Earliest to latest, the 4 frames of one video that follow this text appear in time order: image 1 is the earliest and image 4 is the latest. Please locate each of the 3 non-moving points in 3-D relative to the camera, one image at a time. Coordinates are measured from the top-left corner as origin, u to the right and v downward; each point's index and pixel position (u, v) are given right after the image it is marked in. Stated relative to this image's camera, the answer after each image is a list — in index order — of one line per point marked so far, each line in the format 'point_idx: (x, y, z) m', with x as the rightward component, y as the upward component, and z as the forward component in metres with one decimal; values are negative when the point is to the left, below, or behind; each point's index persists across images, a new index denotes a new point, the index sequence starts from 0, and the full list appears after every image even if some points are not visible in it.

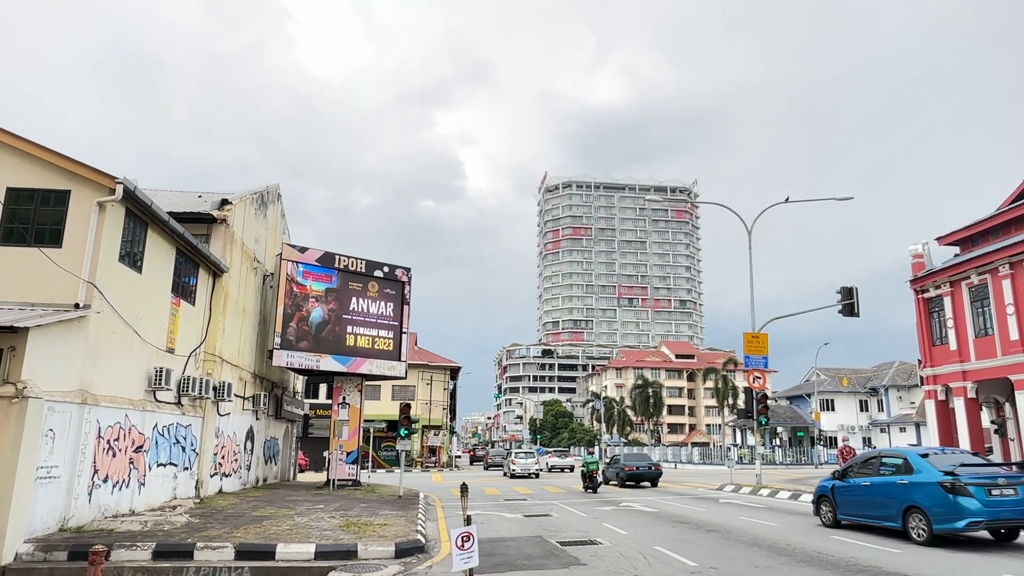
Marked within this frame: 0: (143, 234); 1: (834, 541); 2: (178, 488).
0: (-8.3, +1.2, +15.4) m
1: (+5.4, -4.3, +11.6) m
2: (-8.5, -5.1, +17.5) m
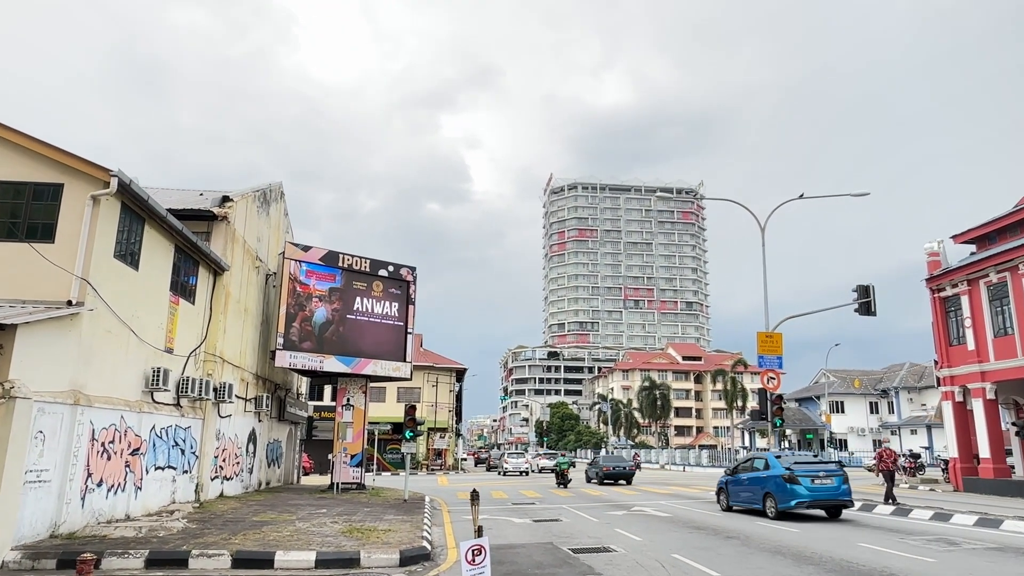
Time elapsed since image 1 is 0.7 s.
0: (-8.1, +1.3, +14.9) m
1: (+5.6, -4.2, +11.0) m
2: (-8.3, -5.1, +17.0) m
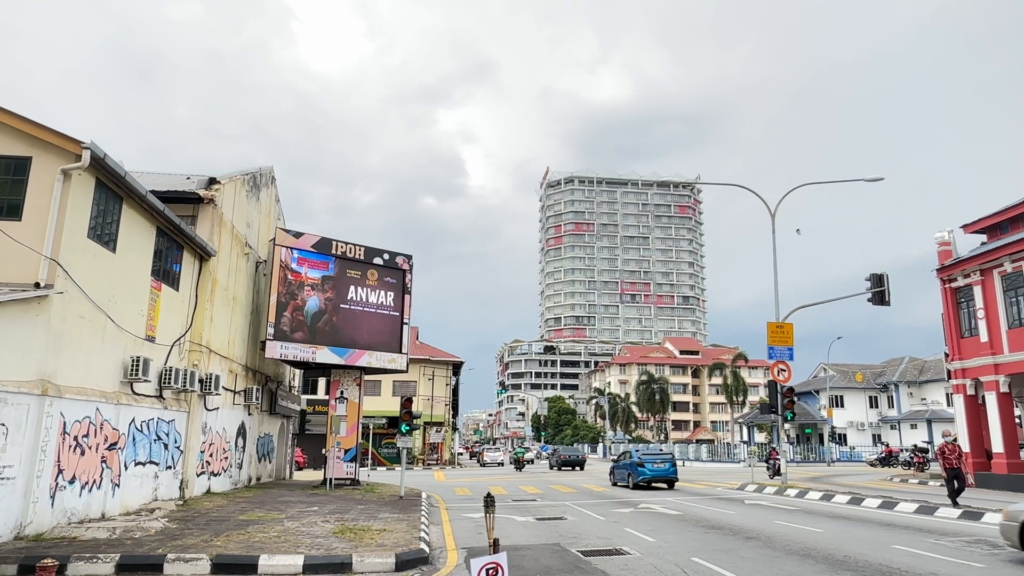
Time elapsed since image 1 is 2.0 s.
0: (-8.0, +1.6, +14.0) m
1: (+5.7, -3.9, +10.2) m
2: (-8.2, -4.7, +16.1) m
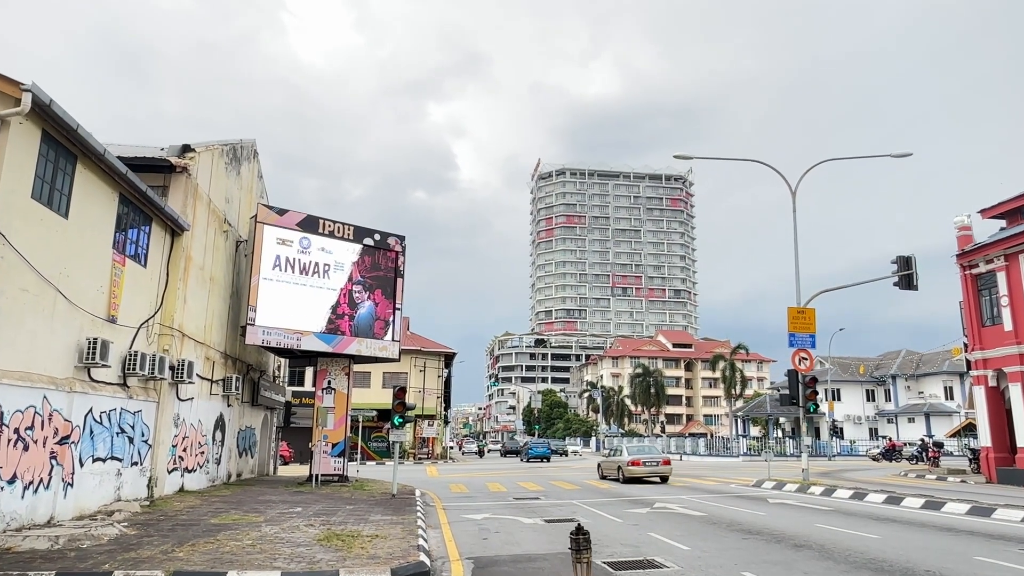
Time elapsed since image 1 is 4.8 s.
0: (-7.8, +2.1, +12.2) m
1: (+5.9, -3.5, +8.6) m
2: (-8.1, -4.2, +14.3) m
